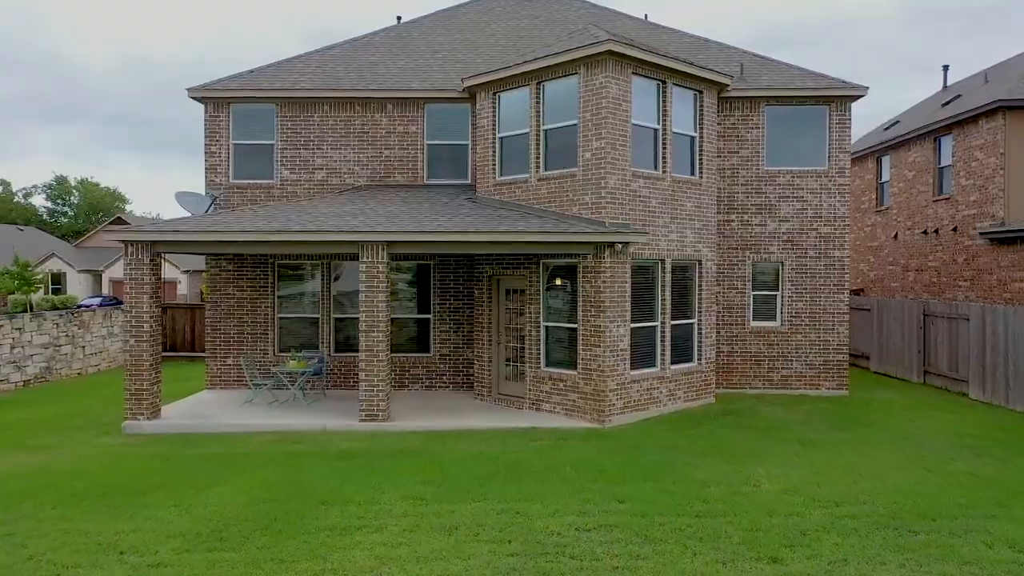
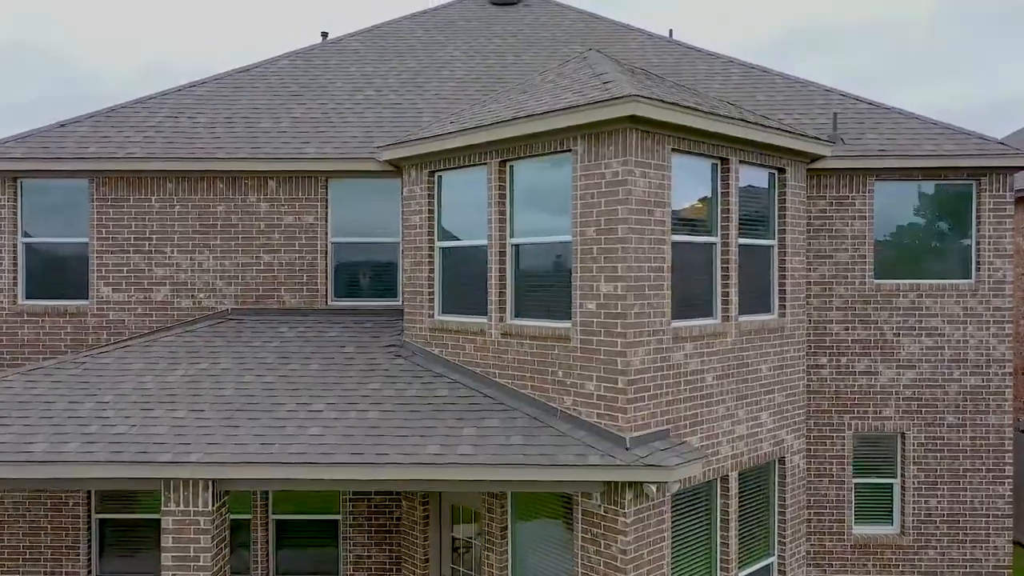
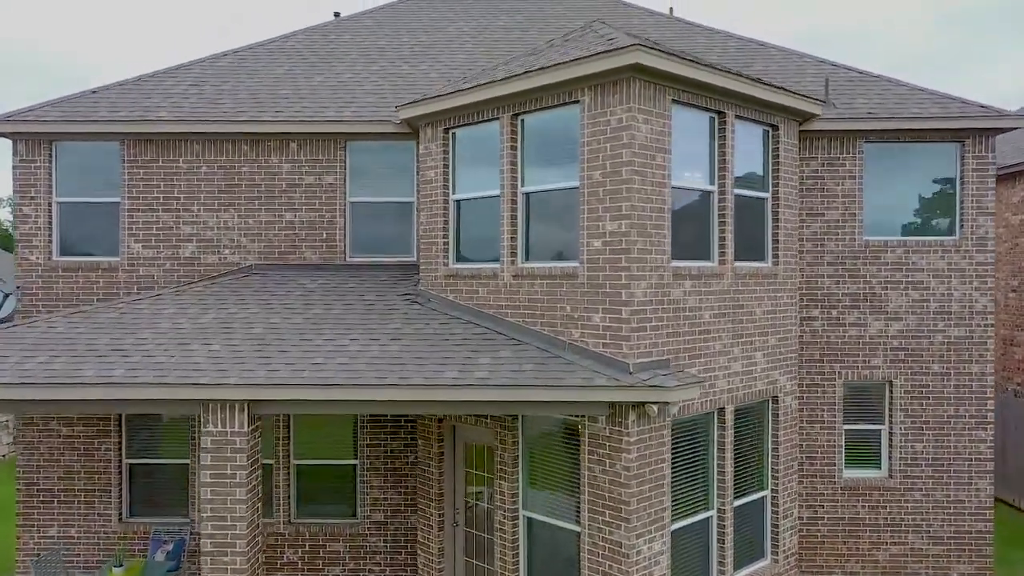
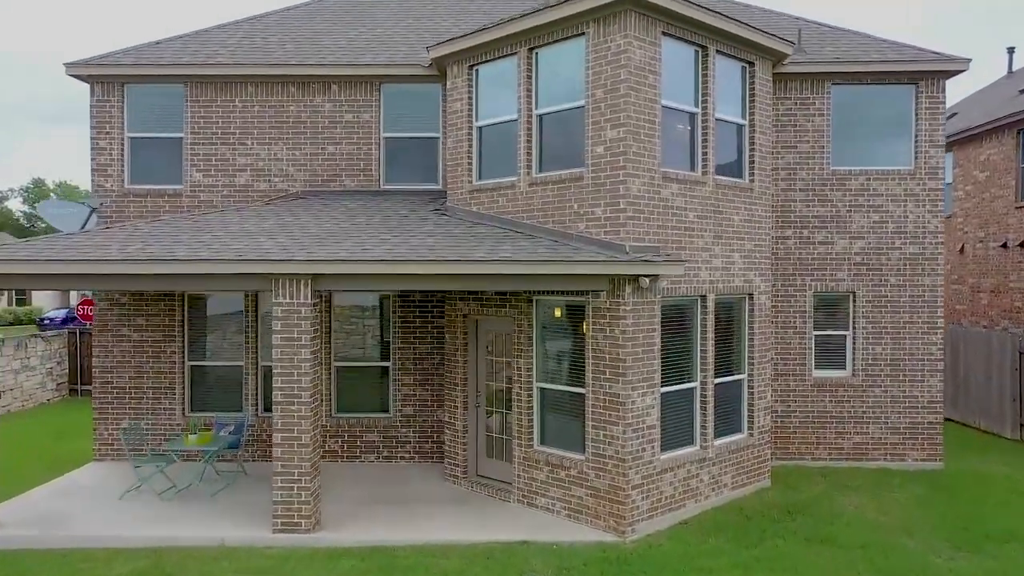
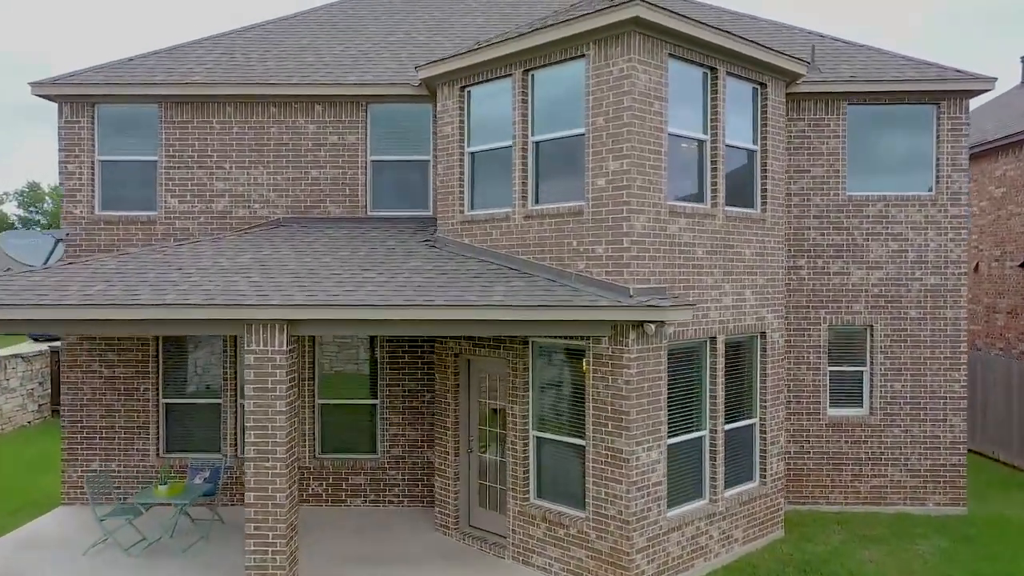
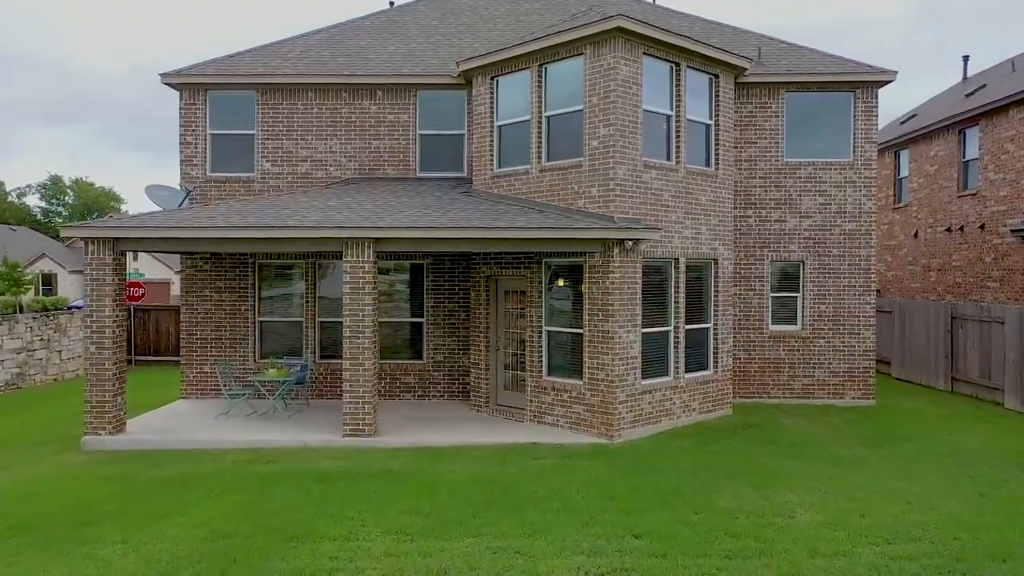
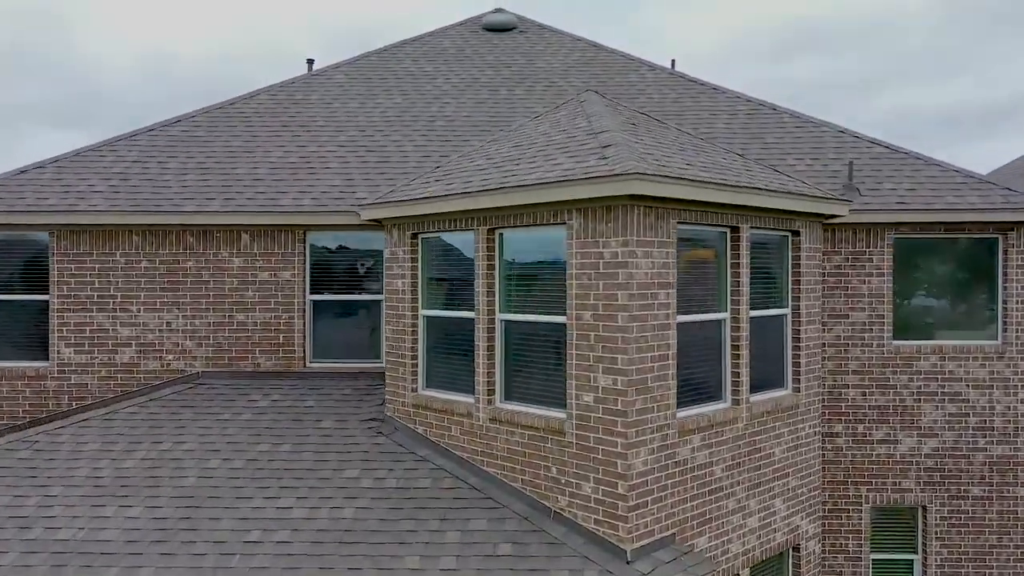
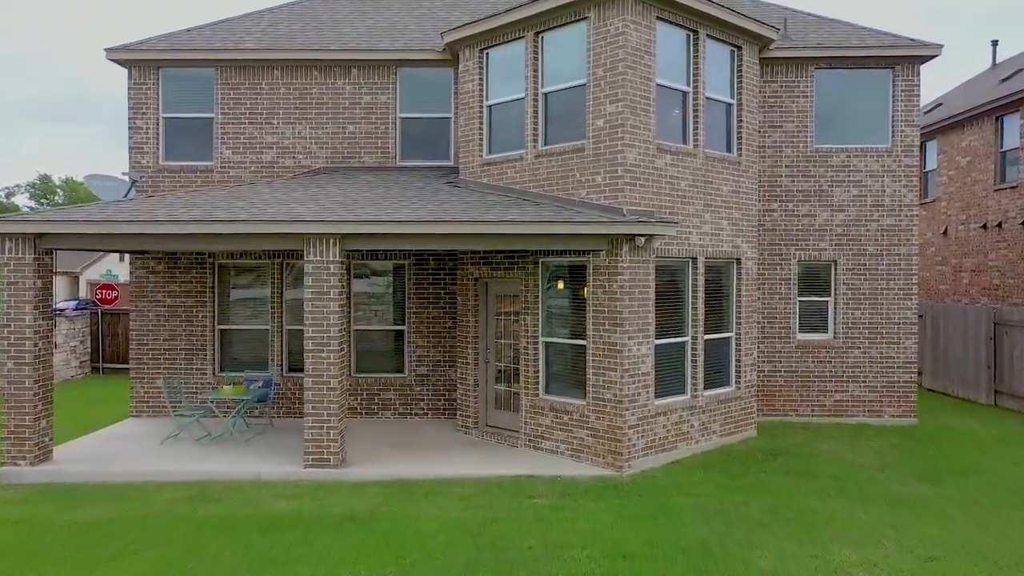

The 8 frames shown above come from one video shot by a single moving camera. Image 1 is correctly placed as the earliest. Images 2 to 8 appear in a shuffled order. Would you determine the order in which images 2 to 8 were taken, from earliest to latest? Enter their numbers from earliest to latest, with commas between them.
6, 8, 4, 5, 3, 2, 7
